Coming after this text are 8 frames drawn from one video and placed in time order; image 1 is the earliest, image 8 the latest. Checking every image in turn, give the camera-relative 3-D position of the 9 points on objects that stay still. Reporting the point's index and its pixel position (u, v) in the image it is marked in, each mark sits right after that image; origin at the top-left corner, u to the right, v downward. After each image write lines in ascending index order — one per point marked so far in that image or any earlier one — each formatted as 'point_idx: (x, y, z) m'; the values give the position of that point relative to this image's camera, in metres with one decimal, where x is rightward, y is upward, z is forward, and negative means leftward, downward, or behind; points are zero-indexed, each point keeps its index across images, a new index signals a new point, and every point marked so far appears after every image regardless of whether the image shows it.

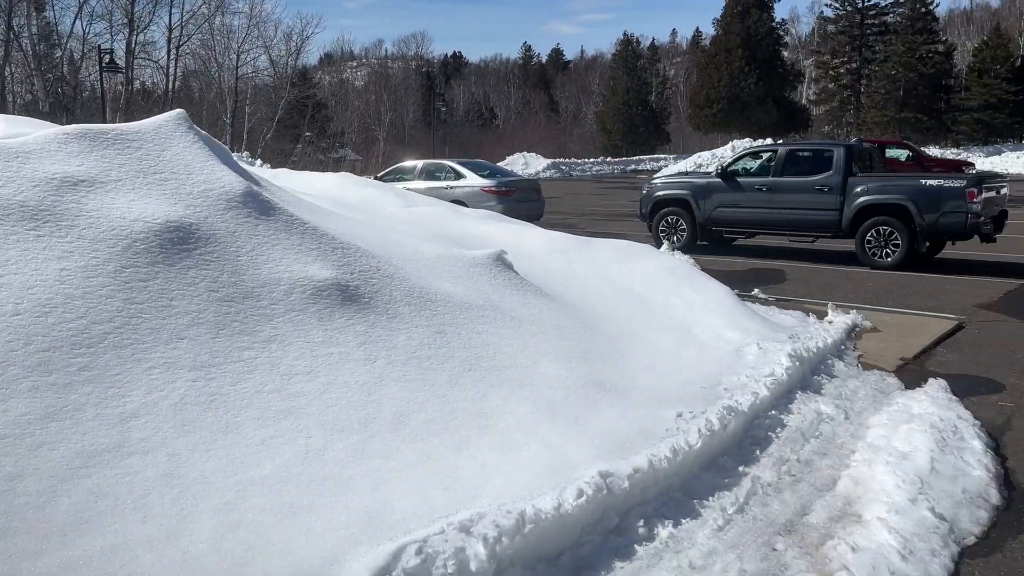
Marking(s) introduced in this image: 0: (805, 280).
0: (+3.9, +0.1, +11.4) m
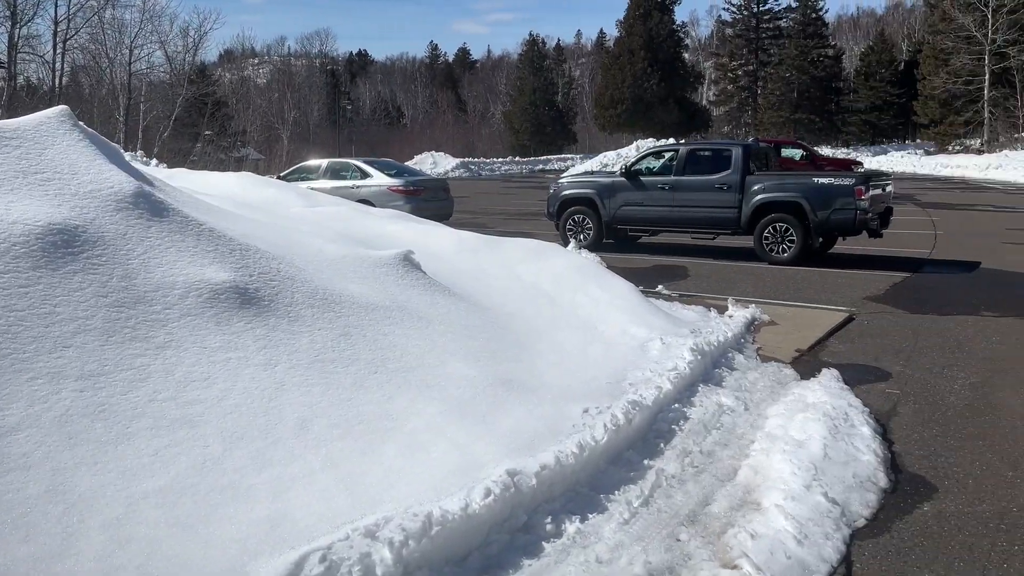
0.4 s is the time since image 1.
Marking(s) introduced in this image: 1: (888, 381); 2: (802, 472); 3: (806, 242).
0: (+2.6, +0.2, +11.8) m
1: (+2.7, -0.7, +6.3) m
2: (+1.4, -0.9, +4.1) m
3: (+4.3, +0.7, +12.7) m
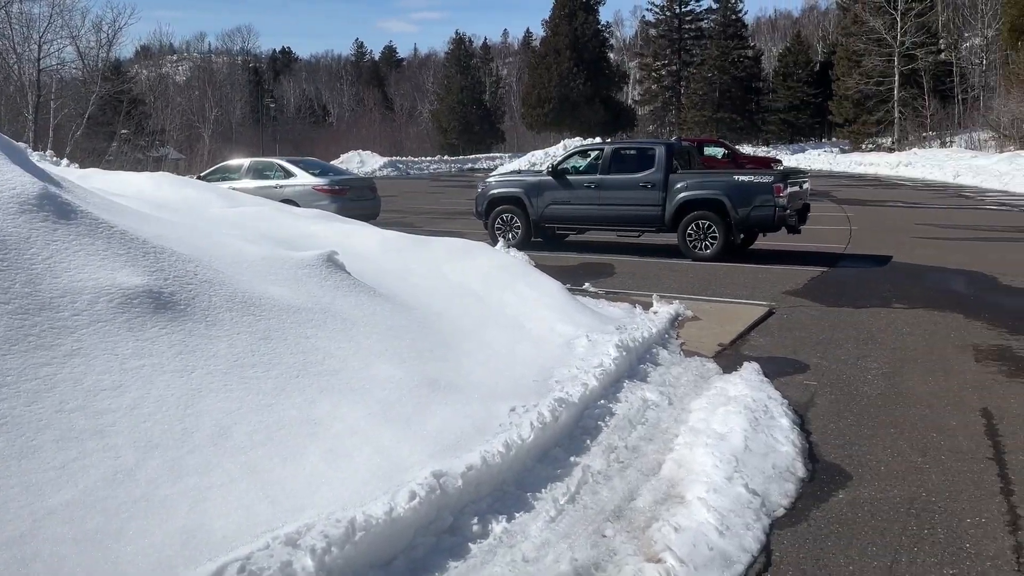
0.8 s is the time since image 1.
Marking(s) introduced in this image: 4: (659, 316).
0: (+1.6, +0.2, +11.9) m
1: (+2.2, -0.6, +6.5) m
2: (+1.0, -0.9, +4.2) m
3: (+3.2, +0.8, +13.0) m
4: (+1.4, -0.3, +8.0) m
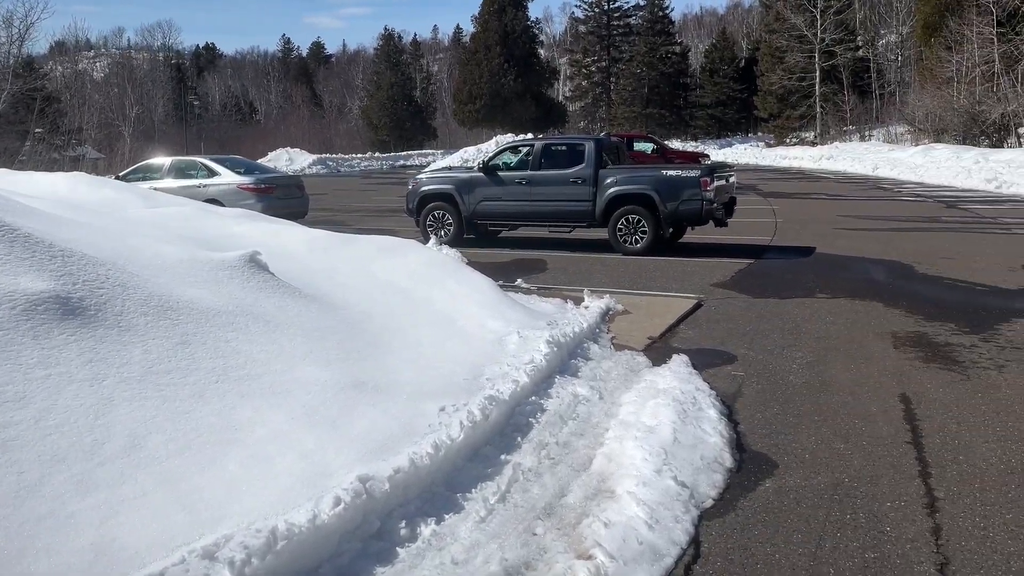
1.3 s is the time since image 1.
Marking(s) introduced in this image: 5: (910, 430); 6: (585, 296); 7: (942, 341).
0: (+0.7, +0.3, +12.0) m
1: (+1.7, -0.6, +6.6) m
2: (+0.7, -0.8, +4.2) m
3: (+2.2, +0.9, +13.1) m
4: (+0.7, -0.2, +8.0) m
5: (+2.3, -0.8, +5.0) m
6: (+0.7, -0.1, +8.9) m
7: (+3.7, -0.5, +7.4) m
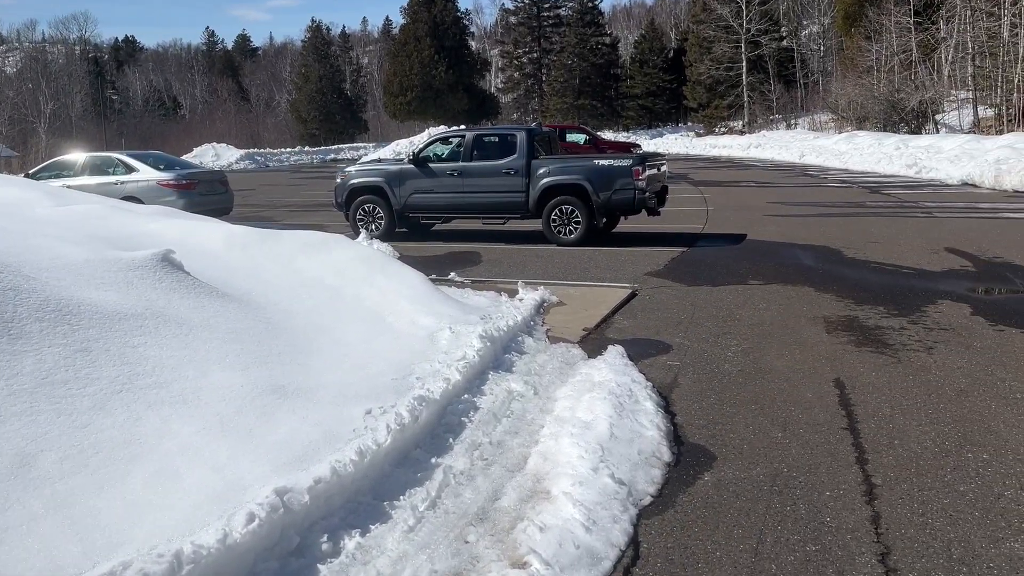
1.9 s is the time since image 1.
0: (-0.2, +0.4, +11.8) m
1: (+1.2, -0.5, +6.5) m
2: (+0.4, -0.8, +4.0) m
3: (+1.2, +1.0, +13.1) m
4: (+0.1, -0.1, +7.9) m
5: (+1.9, -0.7, +5.0) m
6: (+0.1, 0.0, +8.7) m
7: (+3.1, -0.3, +7.4) m
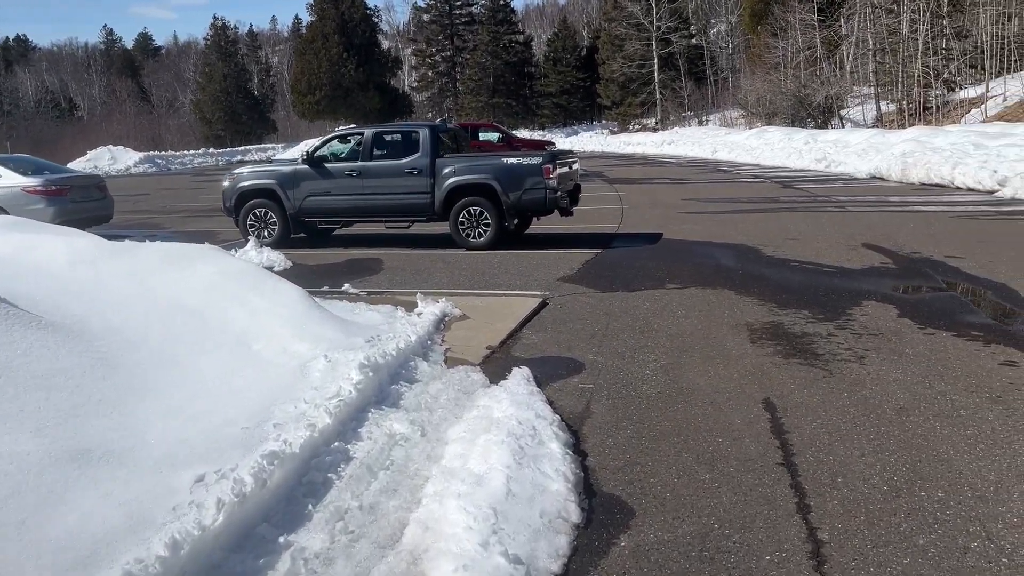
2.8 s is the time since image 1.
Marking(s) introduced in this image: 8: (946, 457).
0: (-1.4, +0.3, +10.9) m
1: (+0.5, -0.6, +5.8) m
2: (-0.1, -0.9, +3.3) m
3: (-0.2, +0.9, +12.3) m
4: (-0.7, -0.2, +7.1) m
5: (+1.3, -0.8, +4.3) m
6: (-0.9, -0.1, +7.9) m
7: (+2.3, -0.4, +6.9) m
8: (+2.1, -0.8, +4.2) m
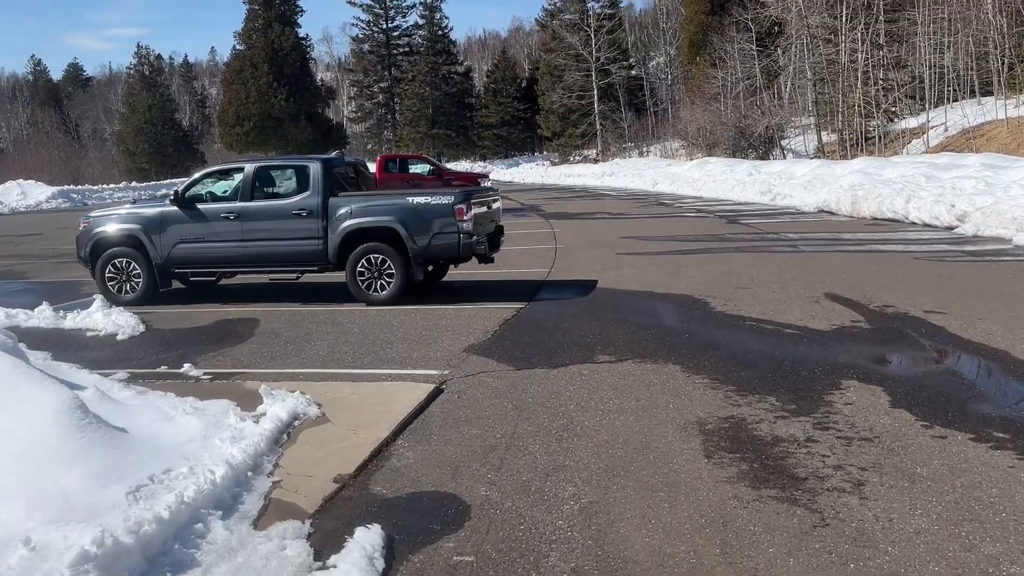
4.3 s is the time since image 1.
0: (-2.5, -0.5, +8.9) m
1: (-0.2, -1.1, +3.9) m
2: (-0.7, -1.3, +1.3) m
3: (-1.3, +0.2, +10.4) m
4: (-1.5, -0.8, +5.1) m
5: (+0.7, -1.3, +2.5) m
6: (-1.7, -0.7, +5.9) m
7: (+1.5, -0.9, +5.1) m
8: (+1.5, -1.3, +2.4) m
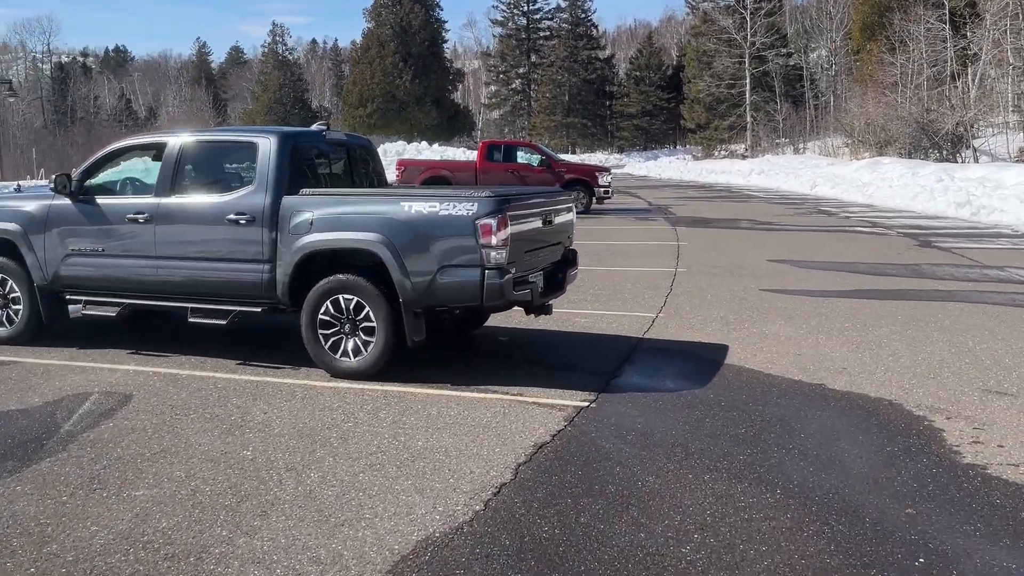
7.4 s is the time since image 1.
0: (-2.3, -0.9, +5.0) m
1: (-0.9, -1.7, -0.4) m
2: (-1.7, -1.9, -2.8) m
3: (-0.8, -0.3, +6.2) m
4: (-1.9, -1.3, +1.0) m
5: (-0.2, -1.9, -1.9) m
6: (-2.0, -1.2, +1.9) m
7: (+1.0, -1.5, +0.6) m
8: (+0.6, -1.9, -2.1) m
